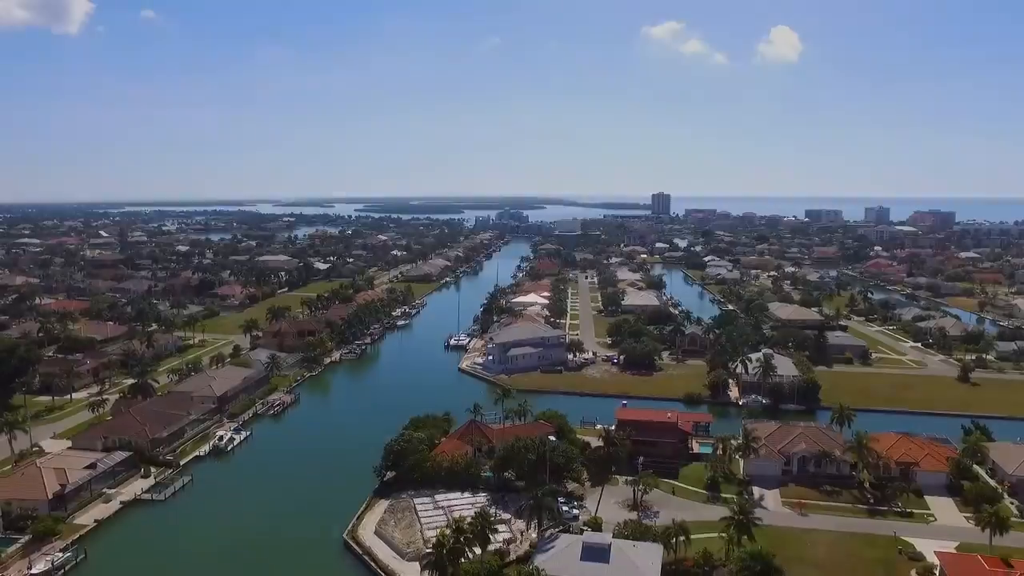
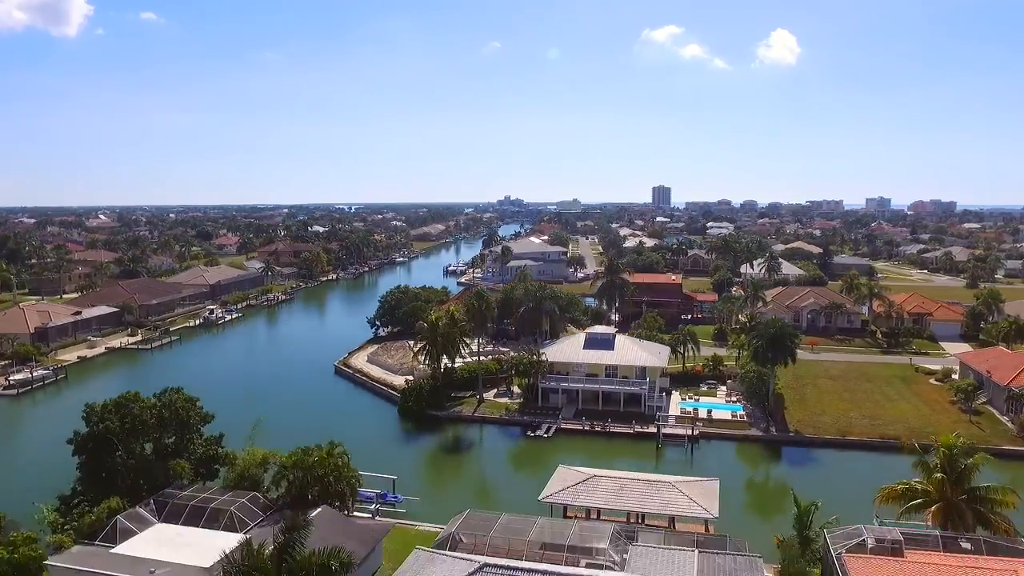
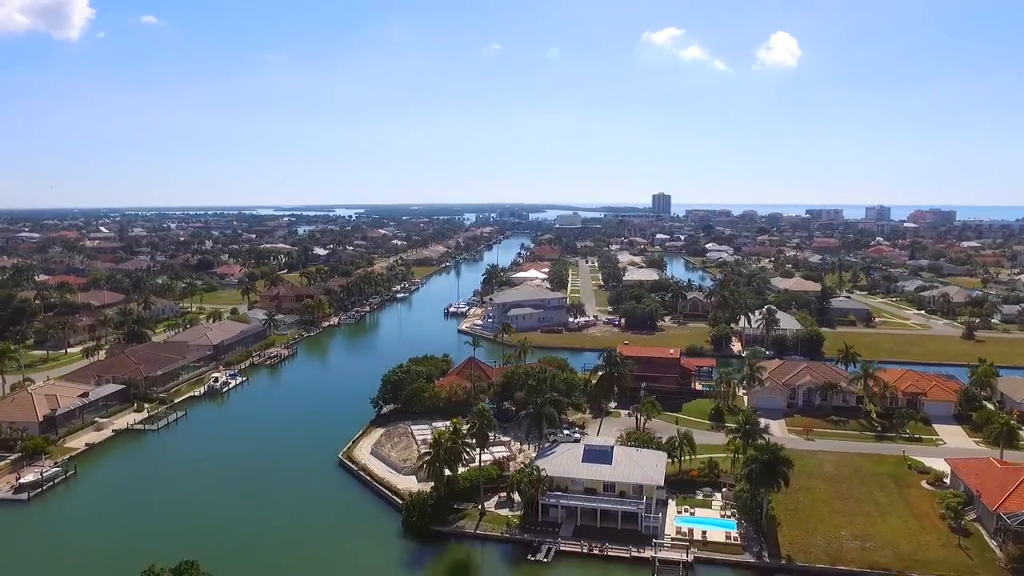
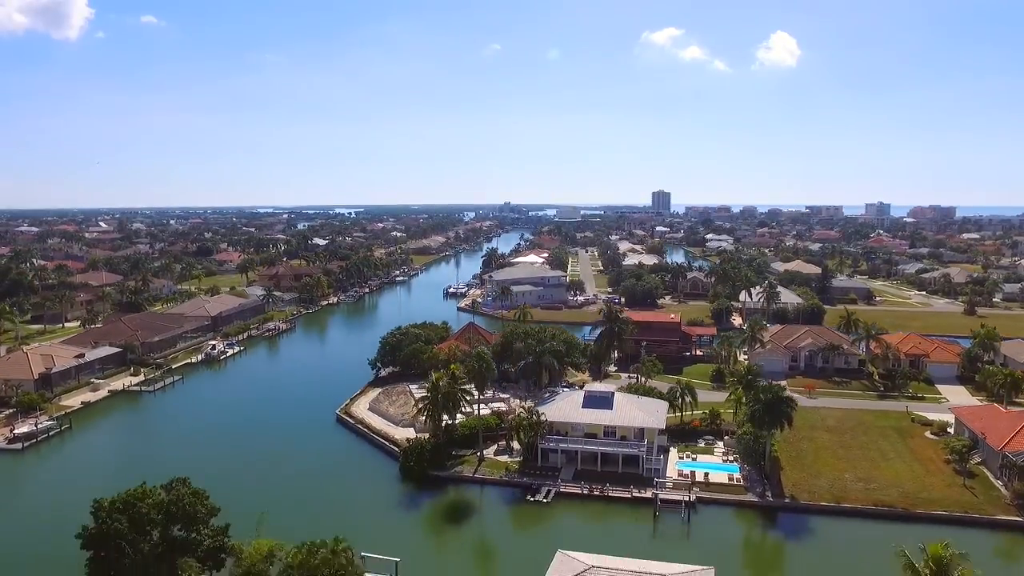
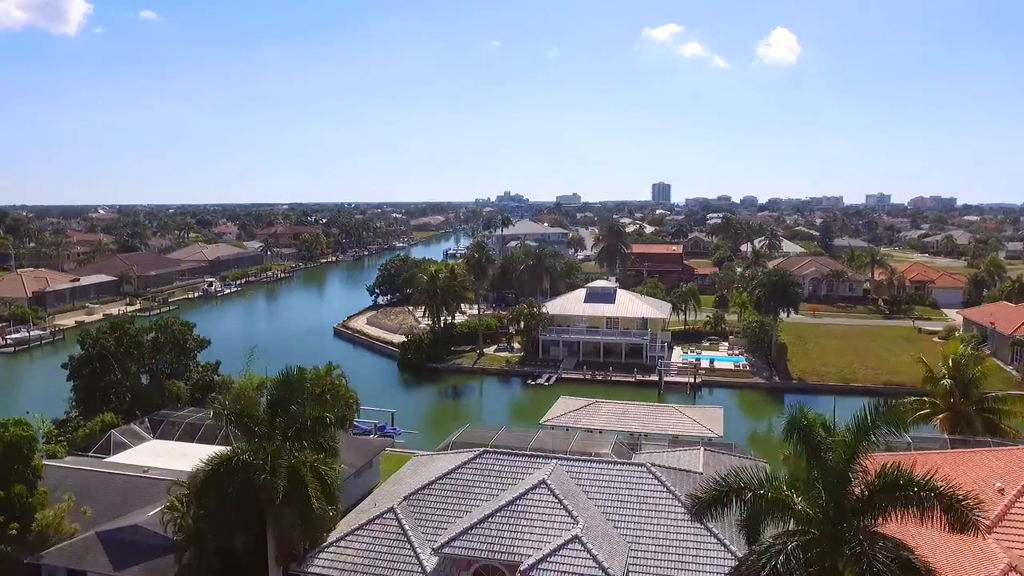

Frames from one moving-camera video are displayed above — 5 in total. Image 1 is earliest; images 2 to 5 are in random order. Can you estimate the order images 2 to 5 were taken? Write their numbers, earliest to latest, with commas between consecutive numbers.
3, 4, 2, 5
